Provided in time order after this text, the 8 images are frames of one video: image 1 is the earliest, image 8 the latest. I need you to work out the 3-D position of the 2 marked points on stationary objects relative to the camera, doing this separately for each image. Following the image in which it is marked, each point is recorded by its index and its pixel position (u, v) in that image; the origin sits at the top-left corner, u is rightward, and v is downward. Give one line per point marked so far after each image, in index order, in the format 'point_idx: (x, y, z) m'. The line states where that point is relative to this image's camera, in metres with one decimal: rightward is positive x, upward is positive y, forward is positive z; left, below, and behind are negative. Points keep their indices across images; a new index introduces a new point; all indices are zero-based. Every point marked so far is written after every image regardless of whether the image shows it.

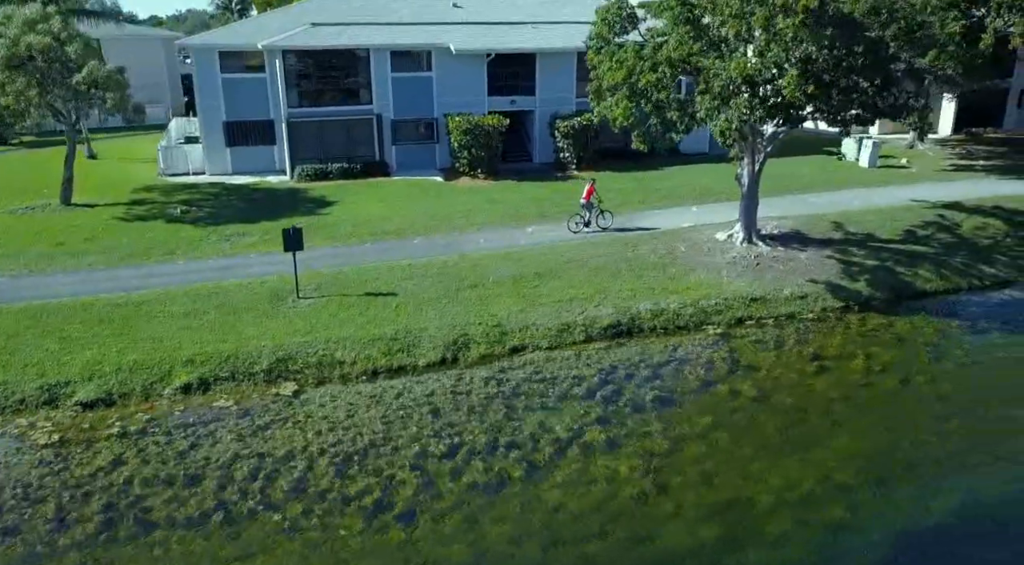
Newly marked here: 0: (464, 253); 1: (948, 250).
0: (-1.3, +0.7, +19.2) m
1: (+11.1, +0.8, +20.1) m
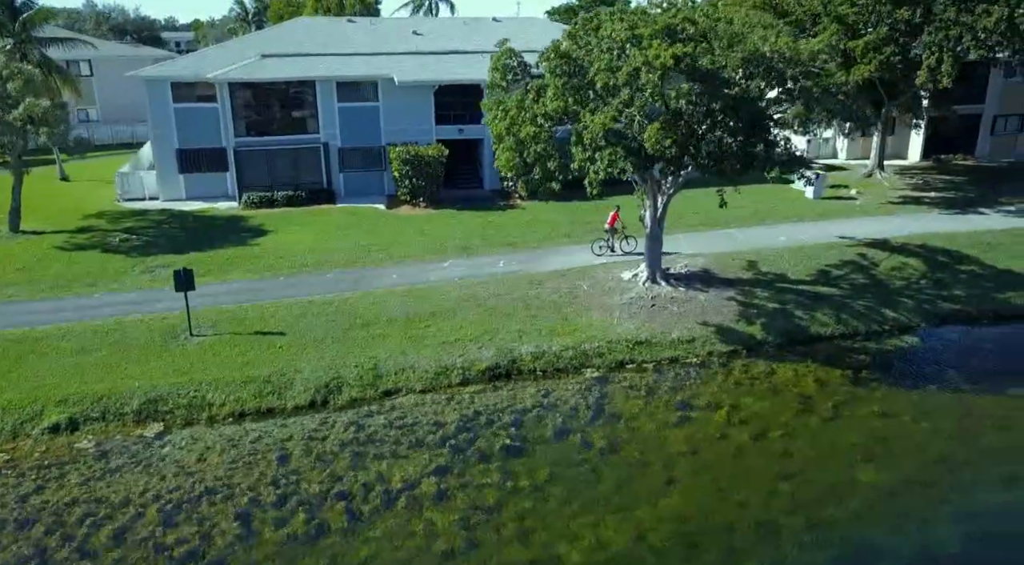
0: (-3.6, -0.2, +19.7) m
1: (+8.7, -0.3, +20.1) m
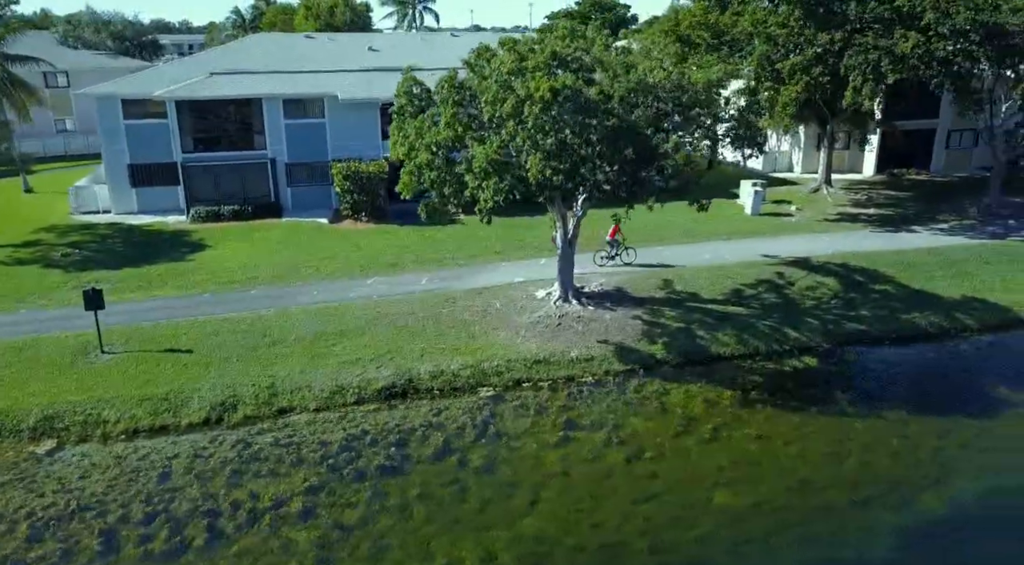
0: (-5.9, -0.7, +20.2) m
1: (+6.5, -0.8, +20.5) m
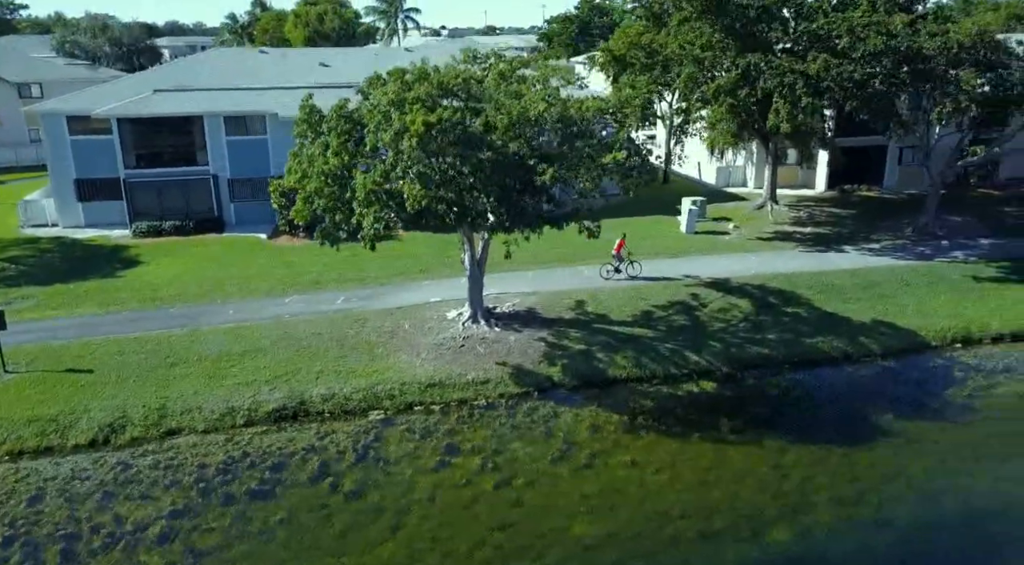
0: (-8.3, -1.2, +20.5) m
1: (+4.1, -1.4, +20.6) m
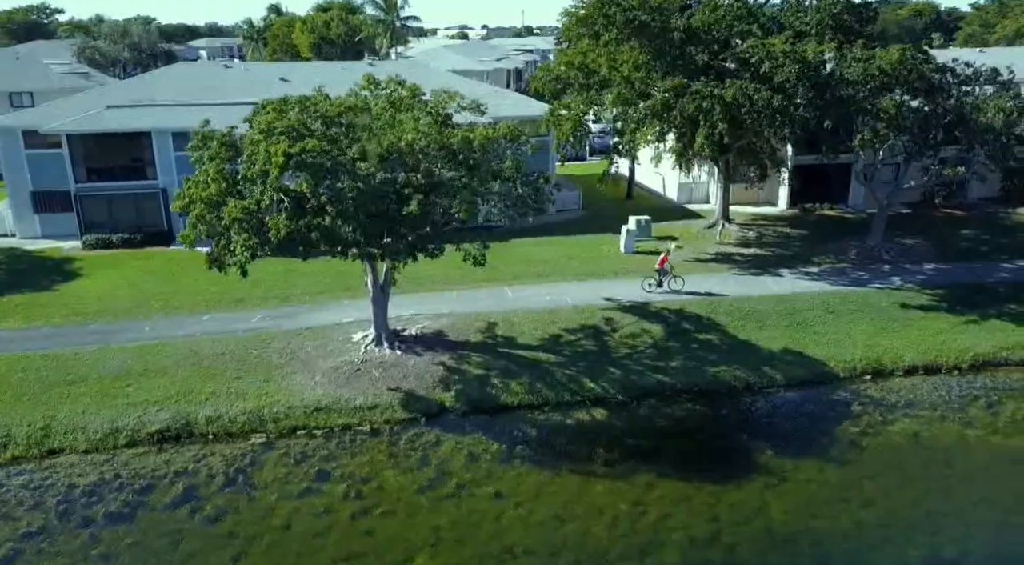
0: (-10.9, -1.7, +21.0) m
1: (+1.5, -2.1, +20.6) m
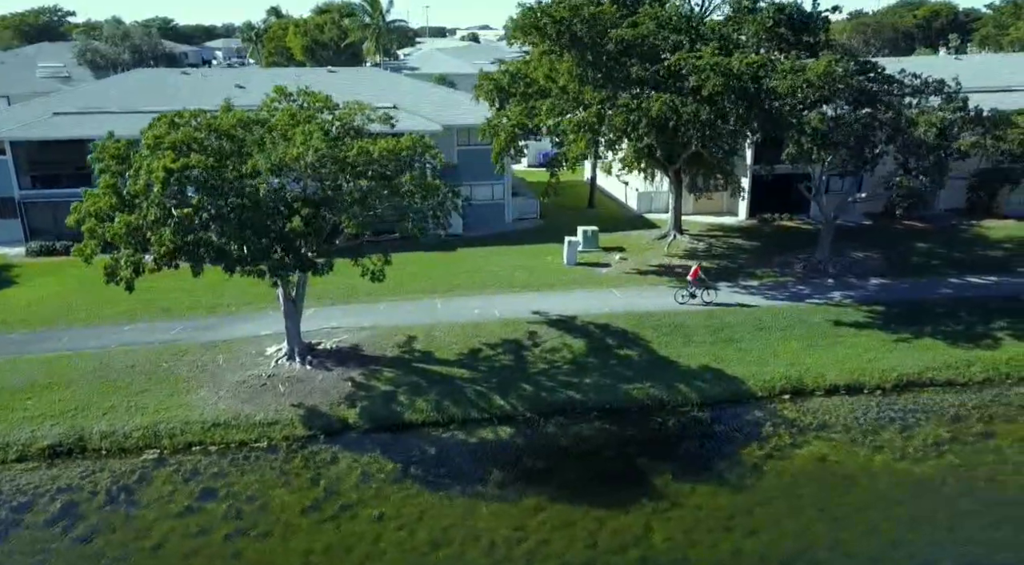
0: (-13.1, -2.0, +20.9) m
1: (-0.8, -2.4, +20.2) m
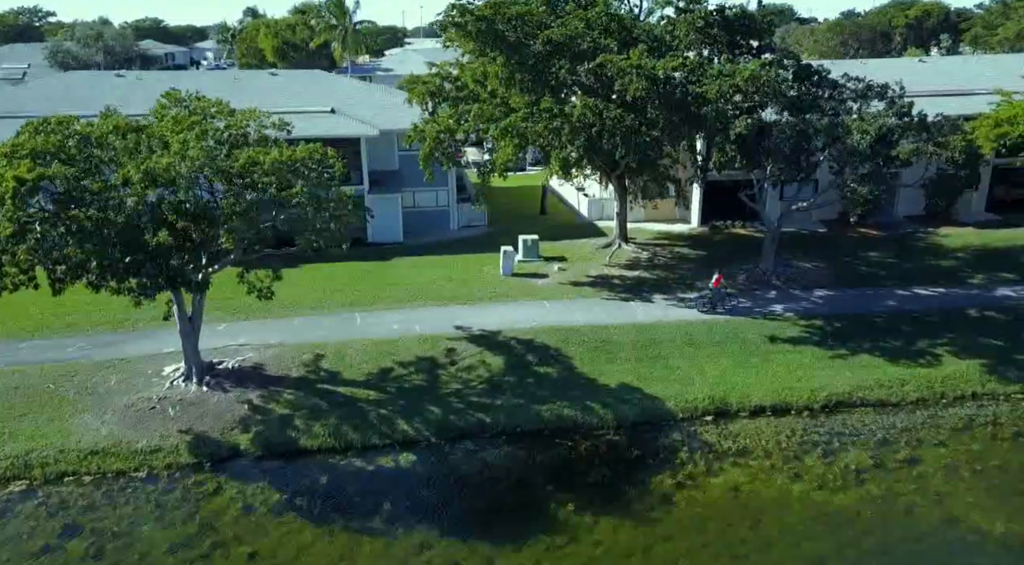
0: (-15.4, -2.4, +19.7) m
1: (-3.0, -2.8, +19.1) m
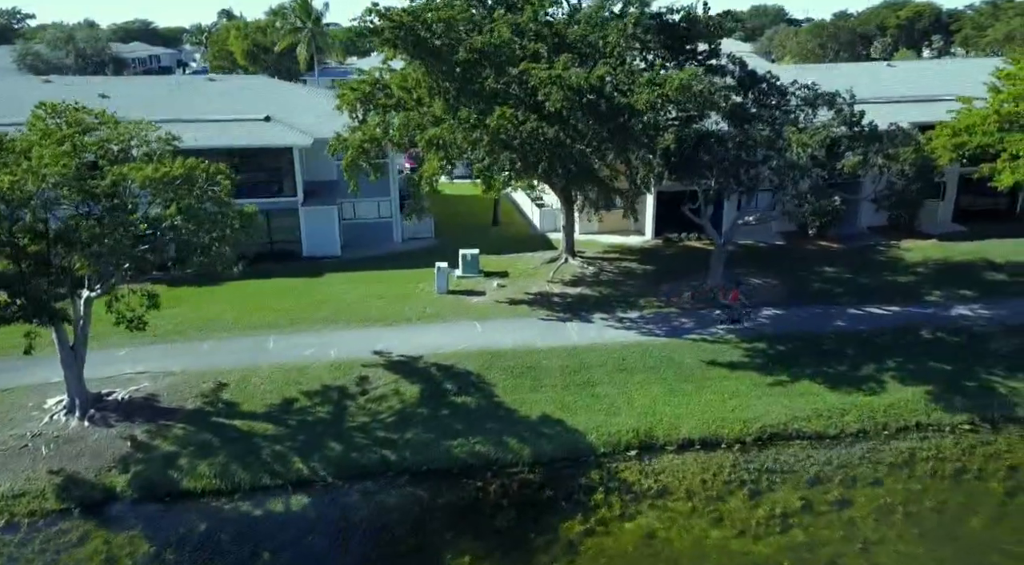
0: (-17.4, -3.0, +18.1) m
1: (-5.1, -3.4, +17.7) m
